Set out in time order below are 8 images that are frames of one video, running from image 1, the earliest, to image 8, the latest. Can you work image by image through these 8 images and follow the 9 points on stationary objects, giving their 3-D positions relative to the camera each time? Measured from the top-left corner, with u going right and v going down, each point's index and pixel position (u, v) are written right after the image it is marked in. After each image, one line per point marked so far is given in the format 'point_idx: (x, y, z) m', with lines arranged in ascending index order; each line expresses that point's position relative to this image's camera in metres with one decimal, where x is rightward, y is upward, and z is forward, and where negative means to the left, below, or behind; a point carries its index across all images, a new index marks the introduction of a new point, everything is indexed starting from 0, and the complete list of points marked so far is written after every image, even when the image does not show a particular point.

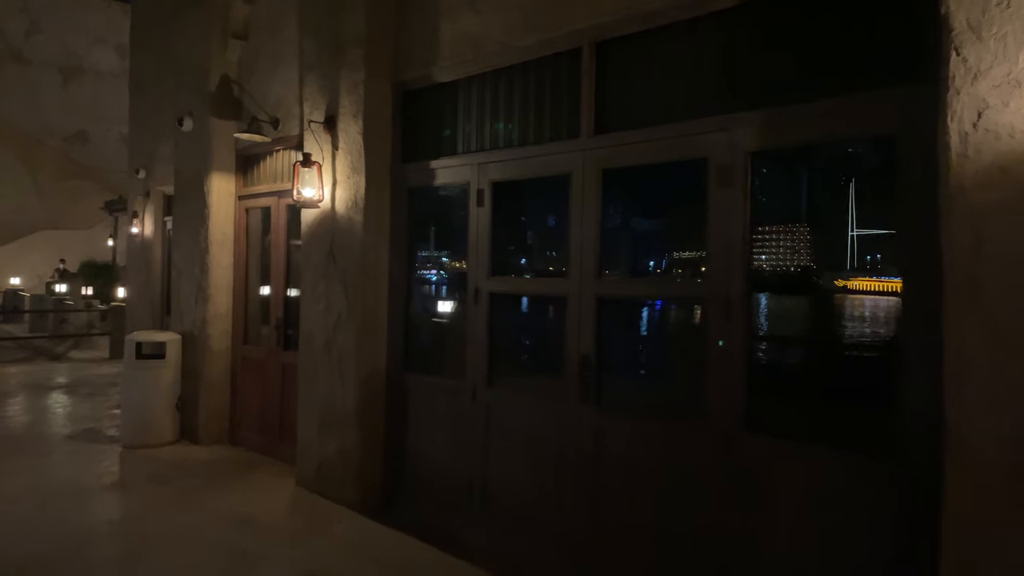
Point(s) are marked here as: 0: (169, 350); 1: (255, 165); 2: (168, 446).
0: (-3.6, -0.7, +7.6) m
1: (-2.7, +1.3, +7.4) m
2: (-3.7, -1.7, +7.6) m
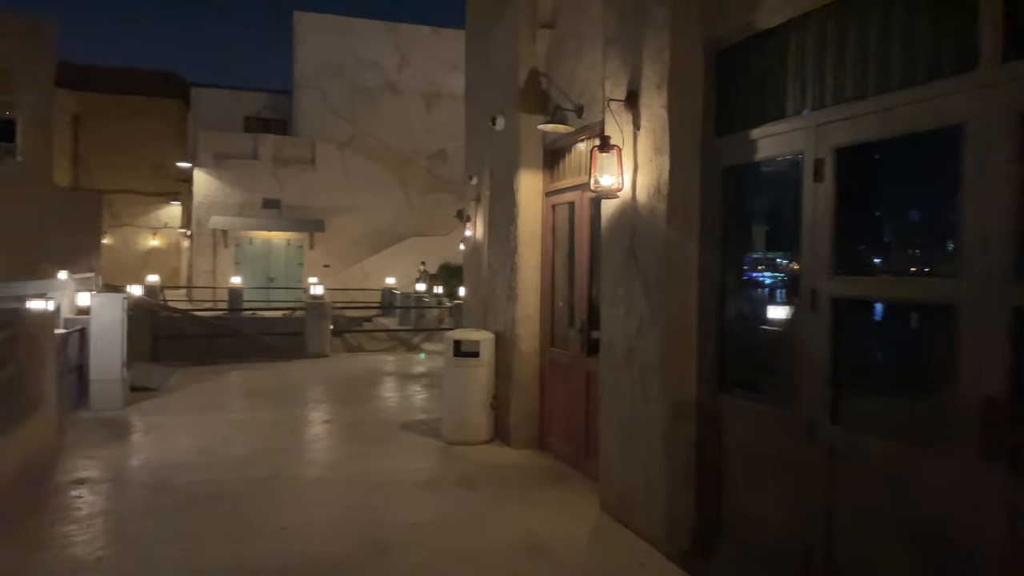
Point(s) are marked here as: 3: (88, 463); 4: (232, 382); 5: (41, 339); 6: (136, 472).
0: (-0.3, -0.7, +7.6) m
1: (+0.5, +1.3, +7.0) m
2: (-0.3, -1.7, +7.6) m
3: (-3.9, -1.6, +6.6) m
4: (-4.7, -1.6, +12.0) m
5: (-4.5, -0.5, +6.8) m
6: (-3.4, -1.7, +6.4) m
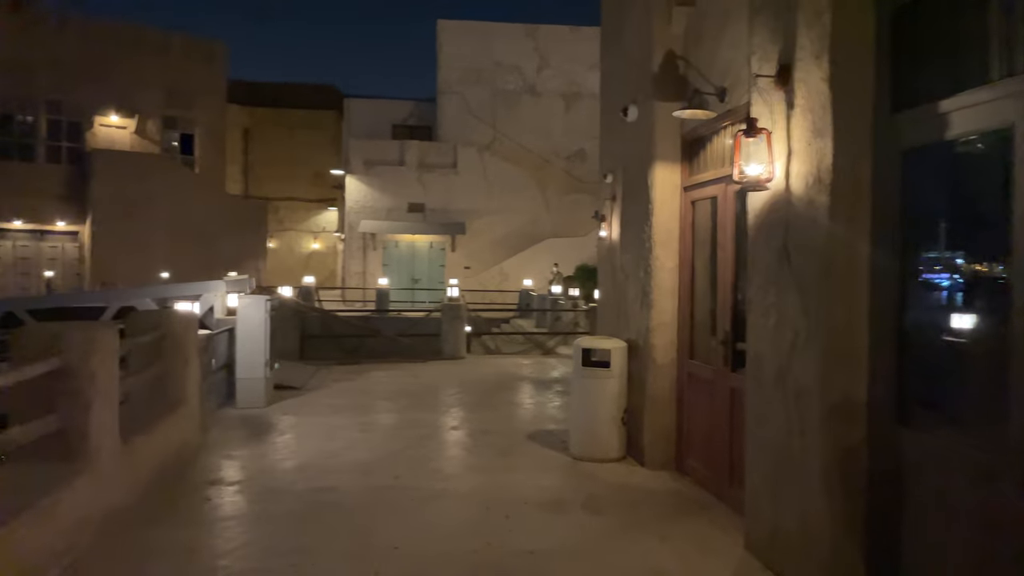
0: (+1.0, -0.7, +7.0) m
1: (+1.7, +1.2, +6.3) m
2: (+1.0, -1.7, +7.1) m
3: (-2.7, -1.6, +6.7) m
4: (-2.4, -1.6, +12.2) m
5: (-3.2, -0.5, +7.1) m
6: (-2.2, -1.7, +6.4) m
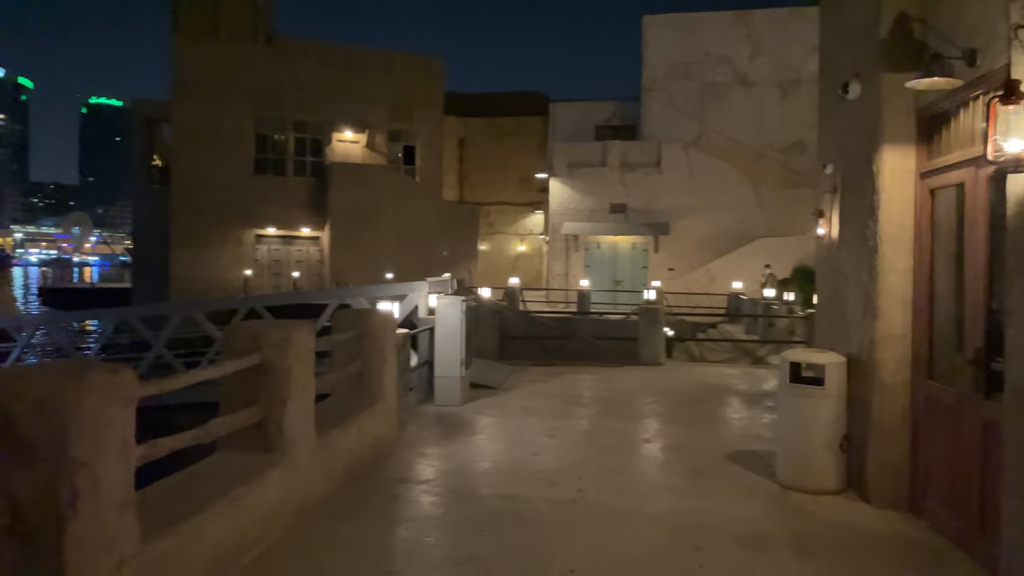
0: (+2.7, -0.7, +6.1) m
1: (+3.2, +1.2, +5.2) m
2: (+2.7, -1.8, +6.2) m
3: (-0.9, -1.7, +6.9) m
4: (+0.9, -1.7, +12.0) m
5: (-1.3, -0.5, +7.3) m
6: (-0.5, -1.7, +6.5) m
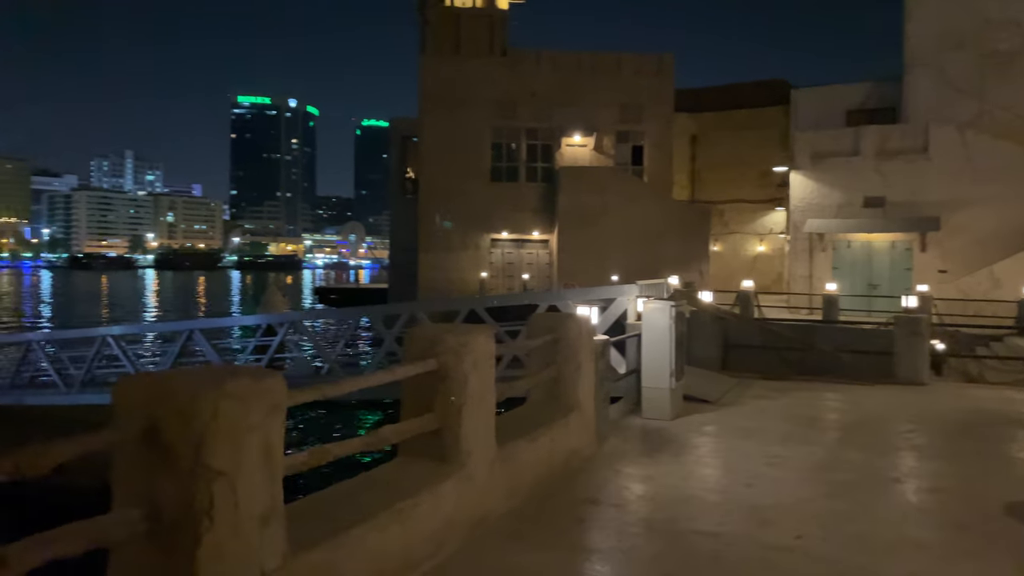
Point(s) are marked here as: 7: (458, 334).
0: (+4.1, -0.8, +4.4) m
1: (+4.3, +1.1, +3.4) m
2: (+4.1, -1.8, +4.5) m
3: (+0.9, -1.7, +6.3) m
4: (+4.3, -1.7, +10.6) m
5: (+0.7, -0.5, +6.9) m
6: (+1.1, -1.7, +5.8) m
7: (-0.4, -0.3, +4.7) m
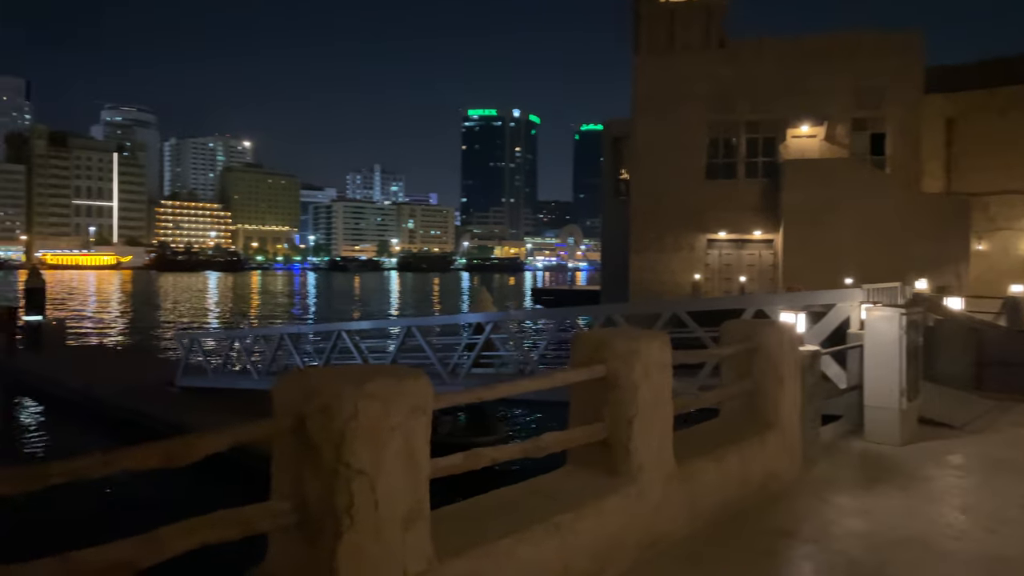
0: (+4.9, -0.9, +2.8) m
1: (+4.8, +1.1, +1.8) m
2: (+4.9, -1.9, +2.8) m
3: (+2.4, -1.7, +5.6) m
4: (+6.9, -1.8, +8.7) m
5: (+2.4, -0.6, +6.2) m
6: (+2.5, -1.8, +5.0) m
7: (+0.7, -0.3, +4.4) m
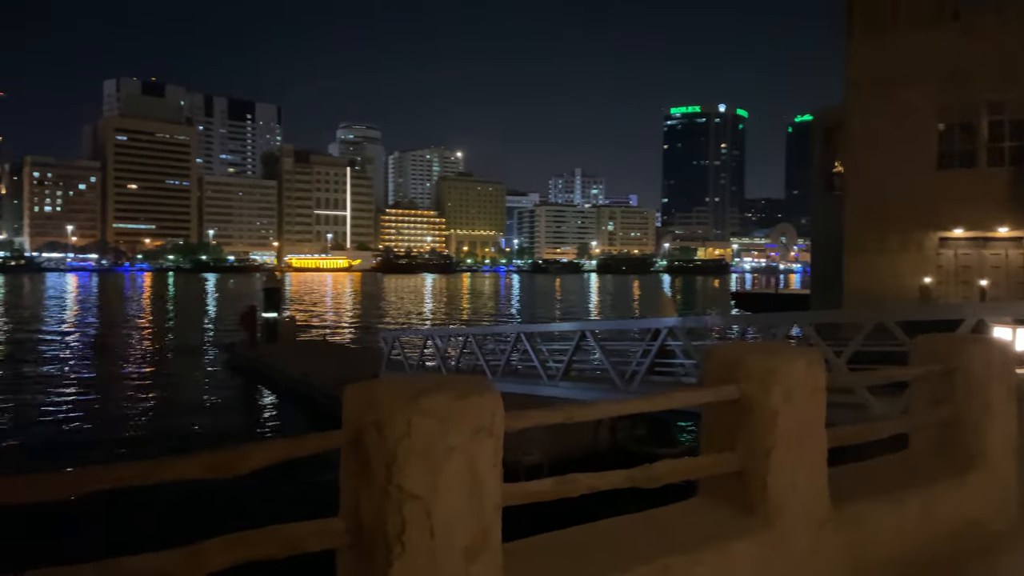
0: (+4.9, -0.9, +1.1) m
1: (+4.6, +1.0, +0.2) m
2: (+5.0, -2.0, +1.1) m
3: (+3.3, -1.8, +4.5) m
4: (+8.5, -1.9, +6.2) m
5: (+3.4, -0.6, +5.0) m
6: (+3.2, -1.8, +3.9) m
7: (+1.3, -0.4, +3.8) m
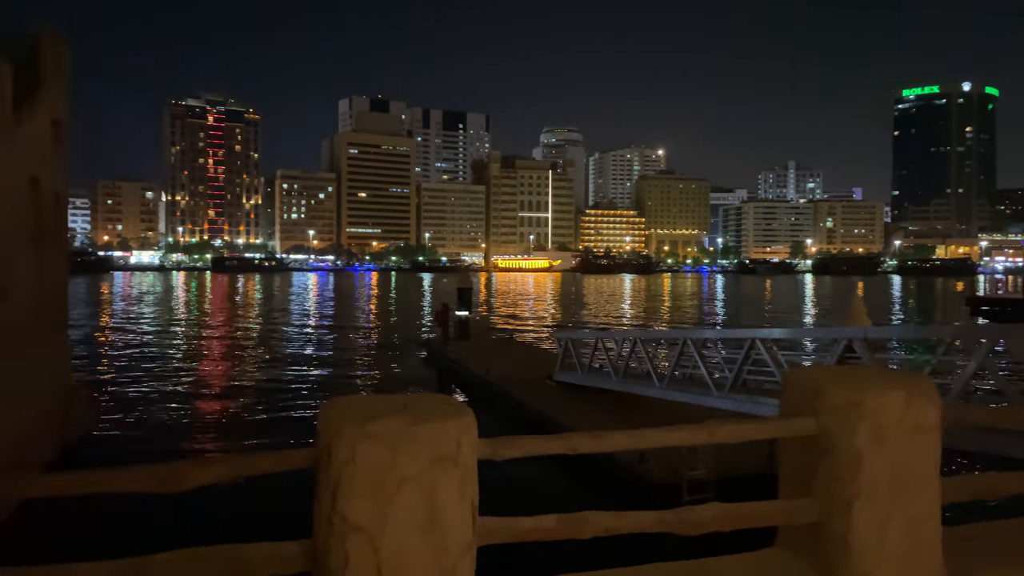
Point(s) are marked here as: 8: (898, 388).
0: (+4.2, -1.0, -0.5) m
1: (+3.6, +0.9, -1.3) m
2: (+4.2, -2.1, -0.5) m
3: (+3.5, -1.9, +3.2) m
4: (+8.9, -2.0, +3.4) m
5: (+3.8, -0.7, +3.7) m
6: (+3.2, -1.9, +2.7) m
7: (+1.5, -0.4, +3.1) m
8: (+1.7, -0.4, +3.1) m
